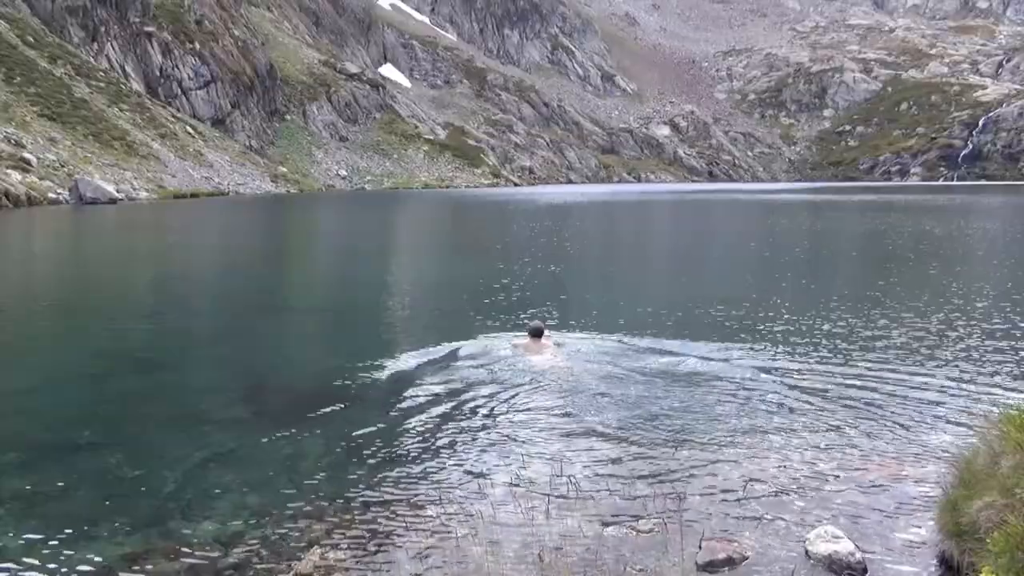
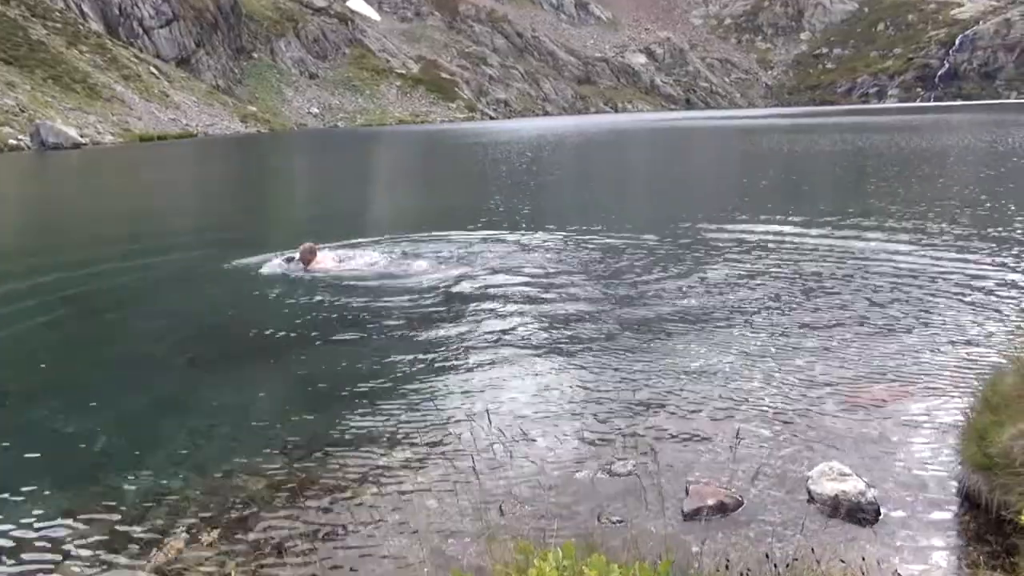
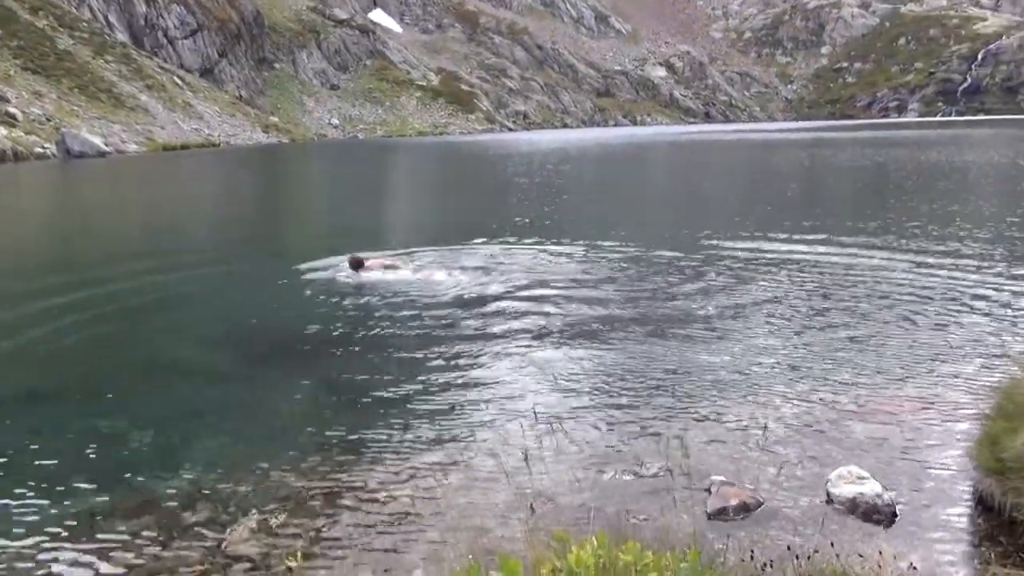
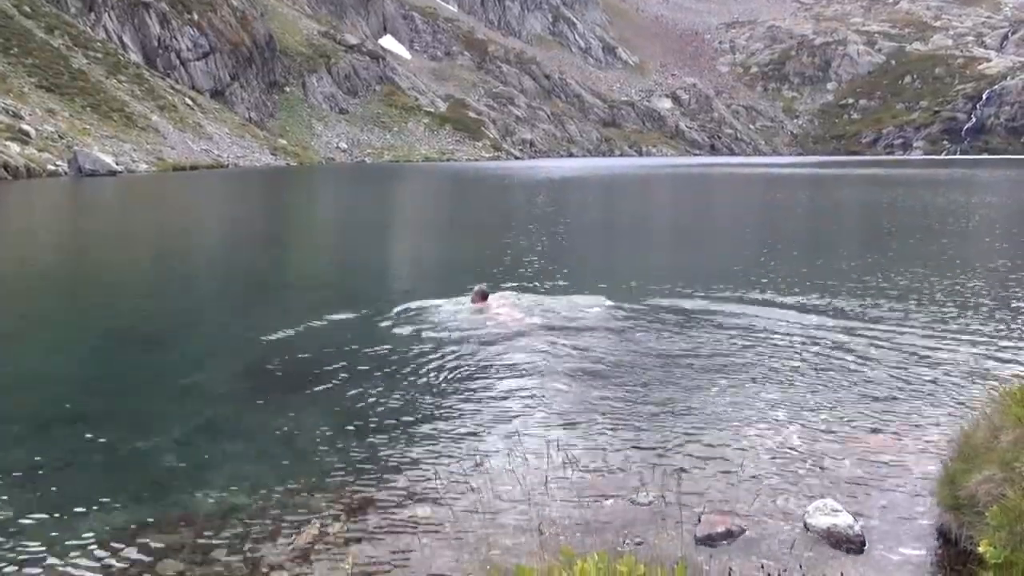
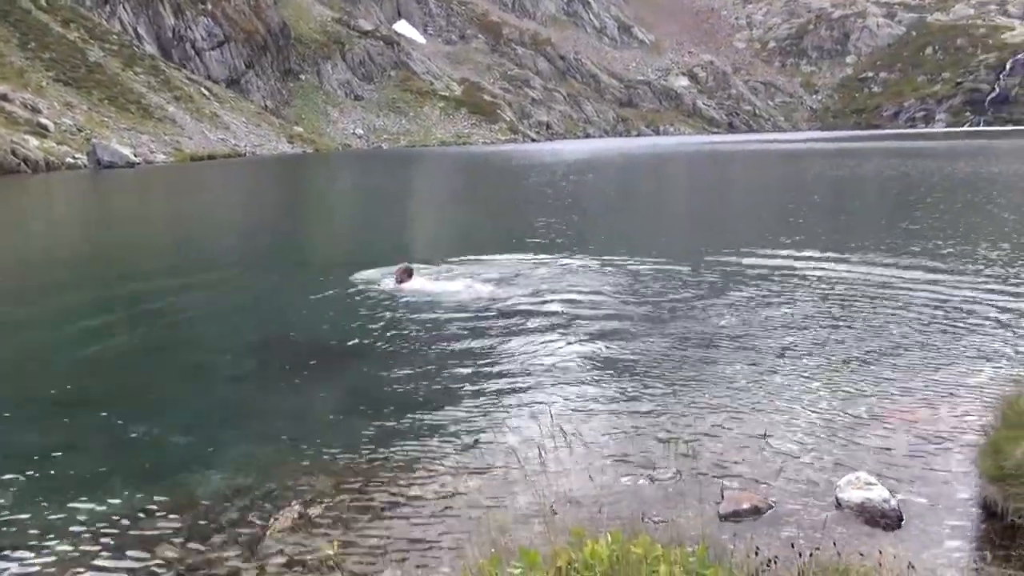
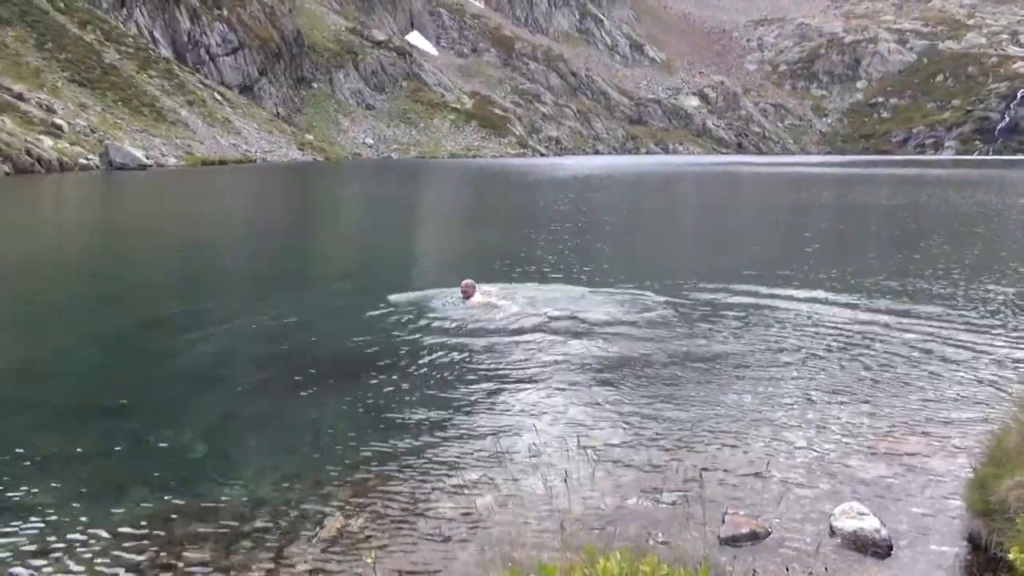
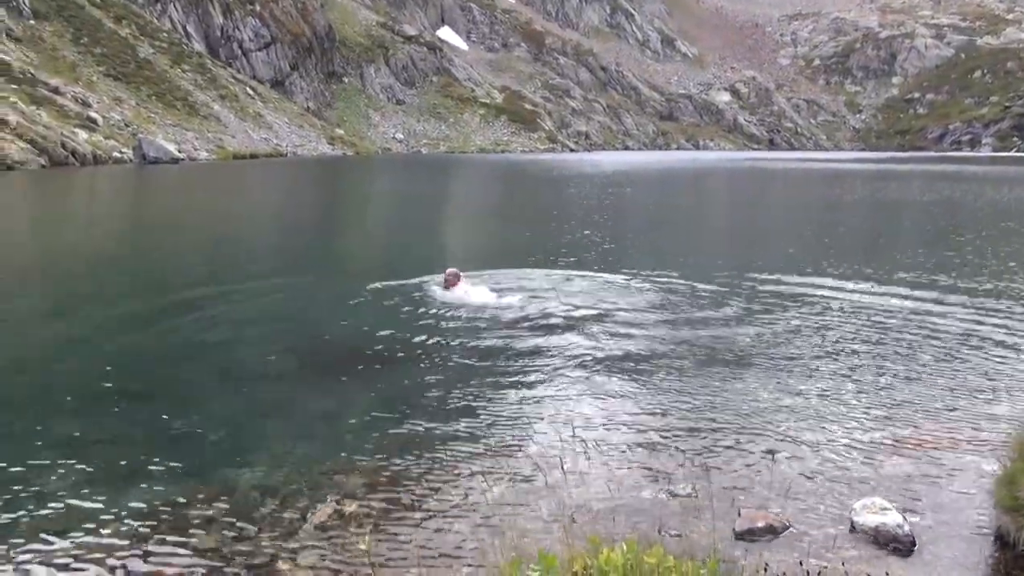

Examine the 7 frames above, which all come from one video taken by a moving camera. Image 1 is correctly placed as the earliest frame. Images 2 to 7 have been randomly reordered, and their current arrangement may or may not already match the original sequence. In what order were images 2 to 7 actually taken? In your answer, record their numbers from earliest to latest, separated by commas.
4, 6, 7, 5, 3, 2
